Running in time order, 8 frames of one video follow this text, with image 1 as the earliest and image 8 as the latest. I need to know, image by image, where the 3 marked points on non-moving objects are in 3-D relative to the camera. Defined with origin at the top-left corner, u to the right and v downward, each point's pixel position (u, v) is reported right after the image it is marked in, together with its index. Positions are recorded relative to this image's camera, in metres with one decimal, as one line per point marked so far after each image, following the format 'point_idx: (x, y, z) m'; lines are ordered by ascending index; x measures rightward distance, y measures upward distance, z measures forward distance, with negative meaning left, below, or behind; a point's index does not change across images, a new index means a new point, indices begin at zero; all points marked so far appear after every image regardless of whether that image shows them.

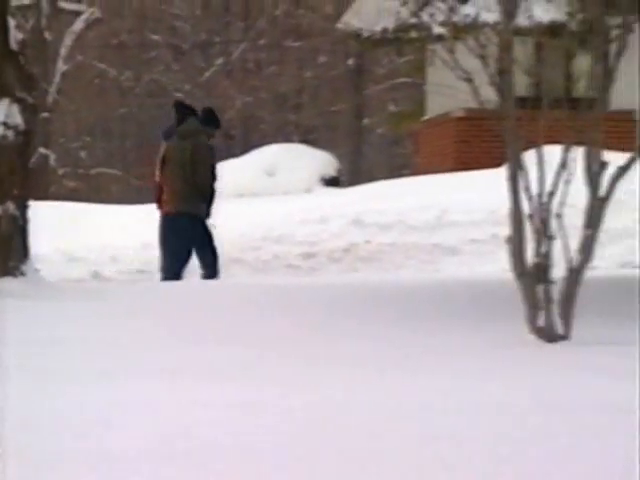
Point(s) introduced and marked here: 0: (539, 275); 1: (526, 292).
0: (+0.6, -0.1, +4.6) m
1: (+0.5, -0.2, +4.6) m
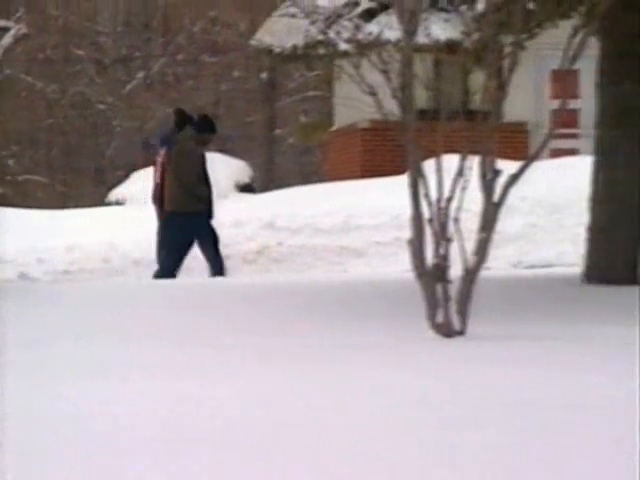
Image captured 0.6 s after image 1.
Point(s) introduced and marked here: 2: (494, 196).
0: (+0.3, -0.1, +5.2) m
1: (+0.3, -0.2, +5.2) m
2: (+0.5, +0.1, +5.2) m
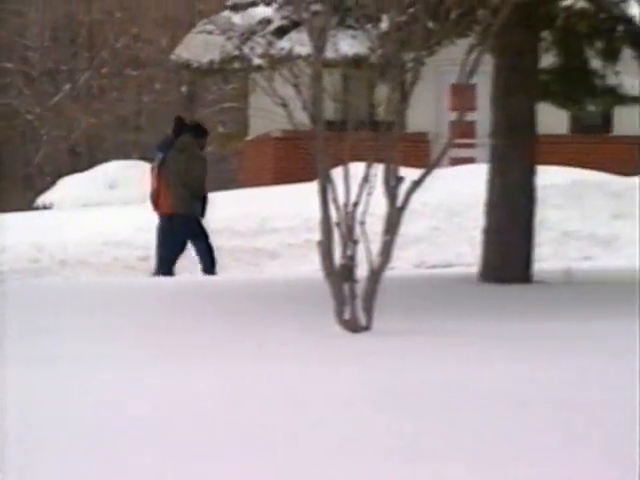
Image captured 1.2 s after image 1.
0: (+0.1, -0.1, +5.8) m
1: (0.0, -0.2, +5.8) m
2: (+0.3, +0.1, +5.8) m
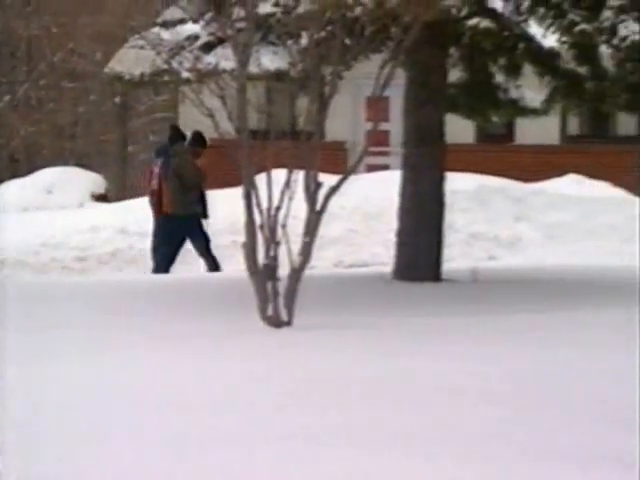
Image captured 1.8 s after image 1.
0: (-0.2, -0.1, +6.5) m
1: (-0.3, -0.2, +6.4) m
2: (0.0, +0.1, +6.5) m
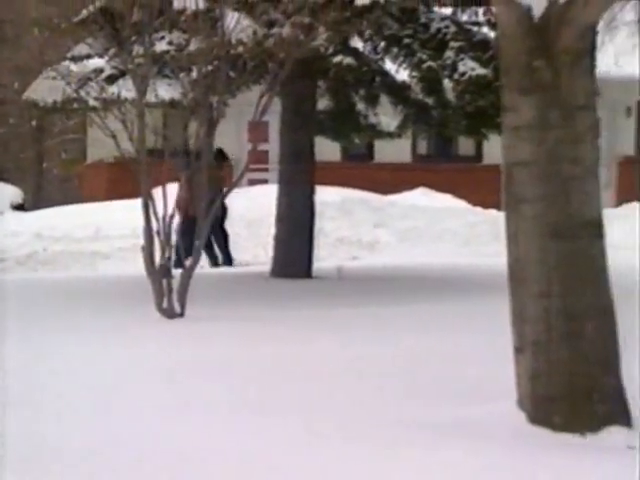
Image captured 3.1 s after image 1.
0: (-0.7, -0.1, +7.5) m
1: (-0.7, -0.2, +7.5) m
2: (-0.5, +0.1, +7.5) m
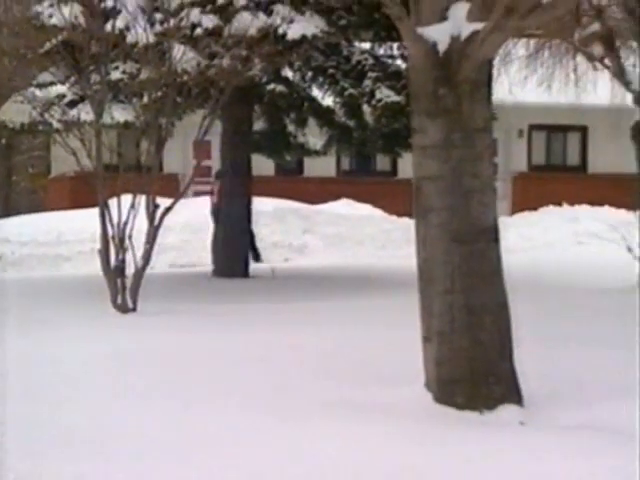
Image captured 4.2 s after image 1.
0: (-1.0, -0.2, +8.5) m
1: (-1.1, -0.2, +8.5) m
2: (-0.8, +0.1, +8.5) m
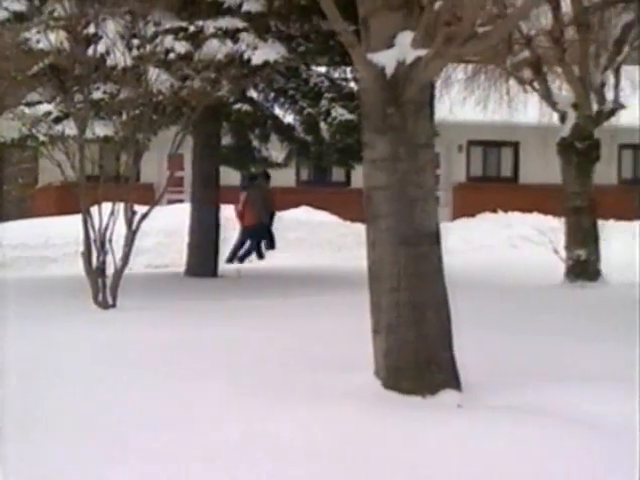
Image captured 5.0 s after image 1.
0: (-1.2, -0.2, +9.4) m
1: (-1.3, -0.2, +9.4) m
2: (-1.1, +0.1, +9.4) m
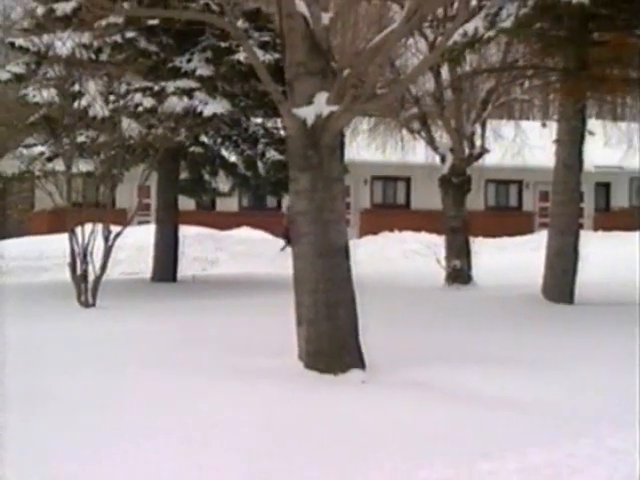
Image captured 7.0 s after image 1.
0: (-1.7, -0.3, +11.9) m
1: (-1.7, -0.3, +11.9) m
2: (-1.5, 0.0, +11.9) m
